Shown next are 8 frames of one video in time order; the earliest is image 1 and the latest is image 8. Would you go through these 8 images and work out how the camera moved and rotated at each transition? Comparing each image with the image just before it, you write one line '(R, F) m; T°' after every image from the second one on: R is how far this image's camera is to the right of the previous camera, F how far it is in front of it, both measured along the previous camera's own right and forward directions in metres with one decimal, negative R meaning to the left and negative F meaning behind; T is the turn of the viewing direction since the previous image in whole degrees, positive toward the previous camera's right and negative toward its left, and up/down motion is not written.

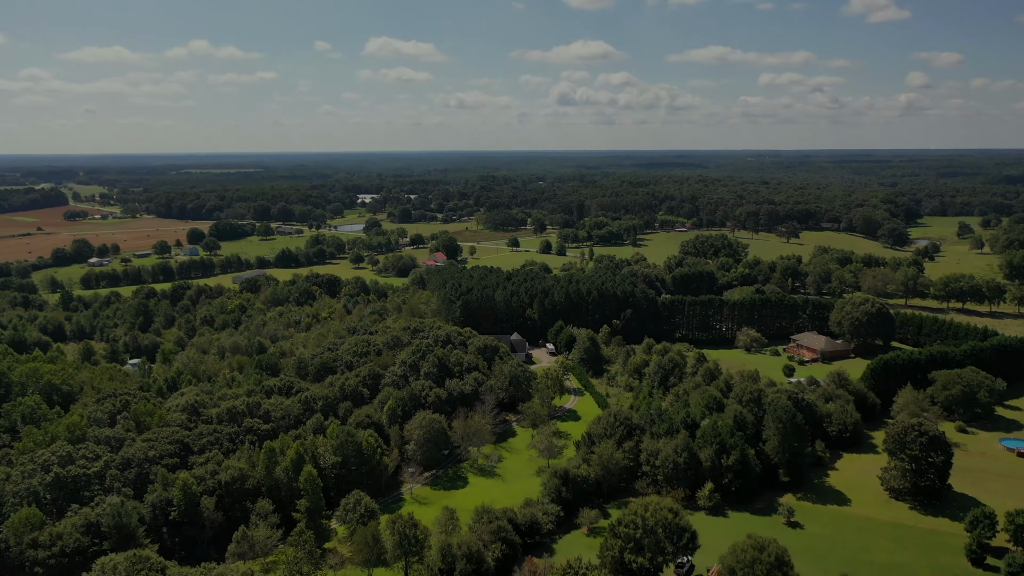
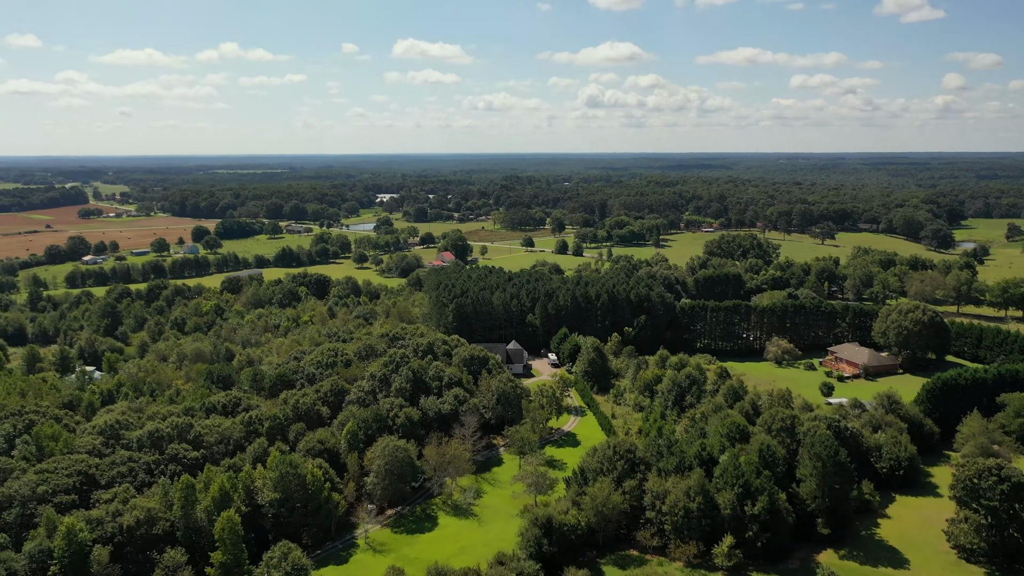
(+3.3, +10.6) m; -2°
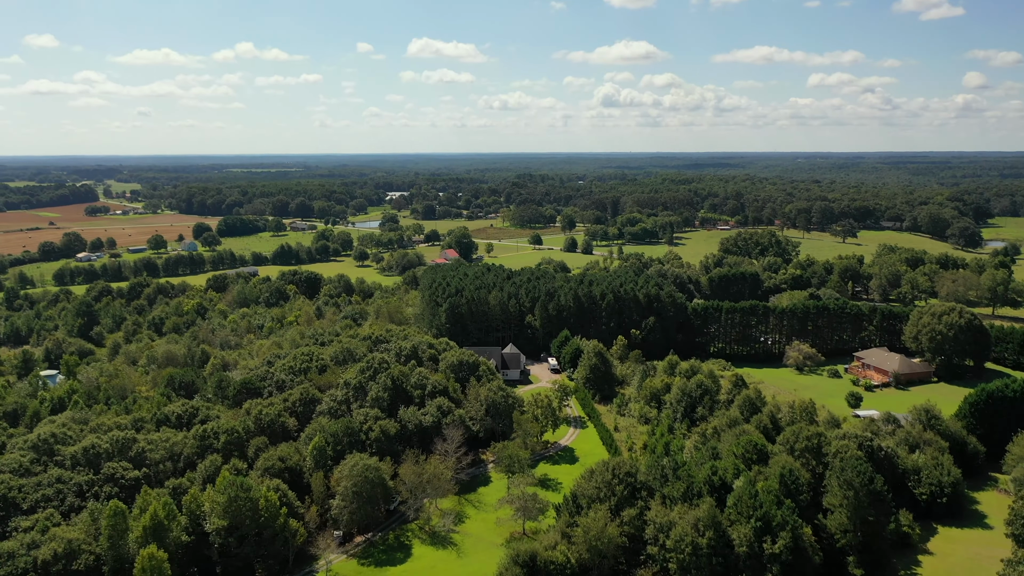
(+1.9, +6.4) m; -1°
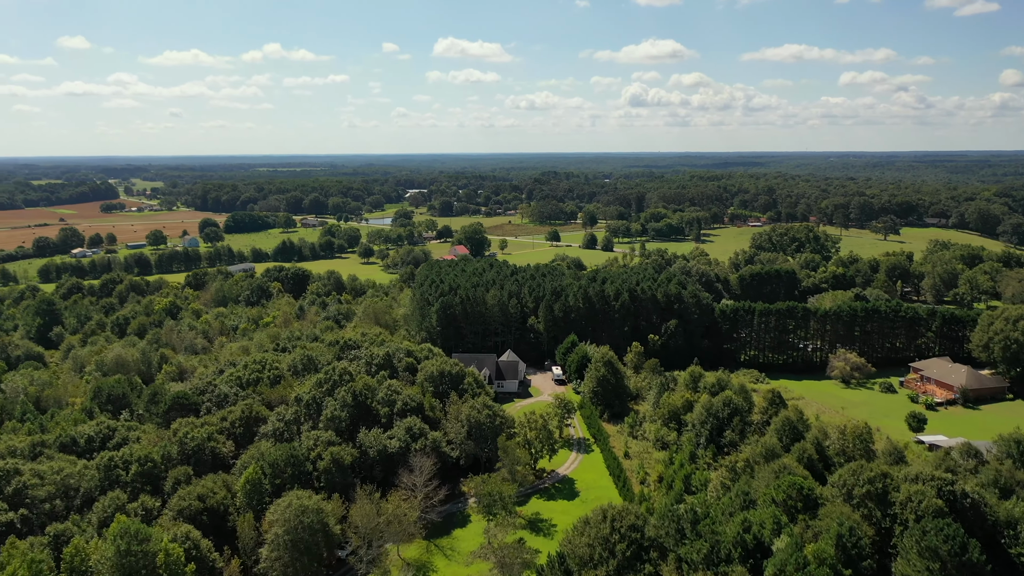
(+2.6, +10.0) m; -2°
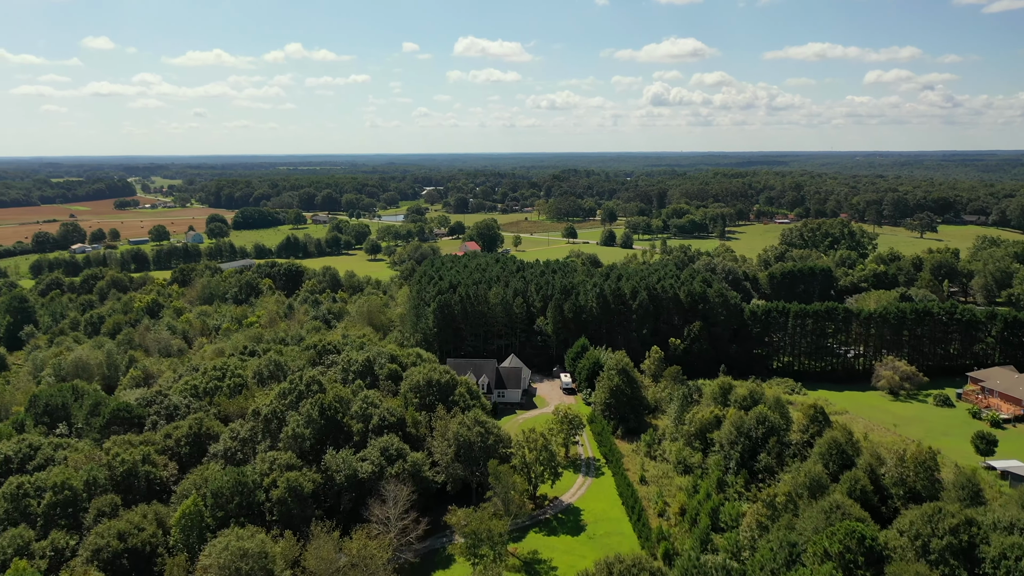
(+1.4, +7.2) m; -2°
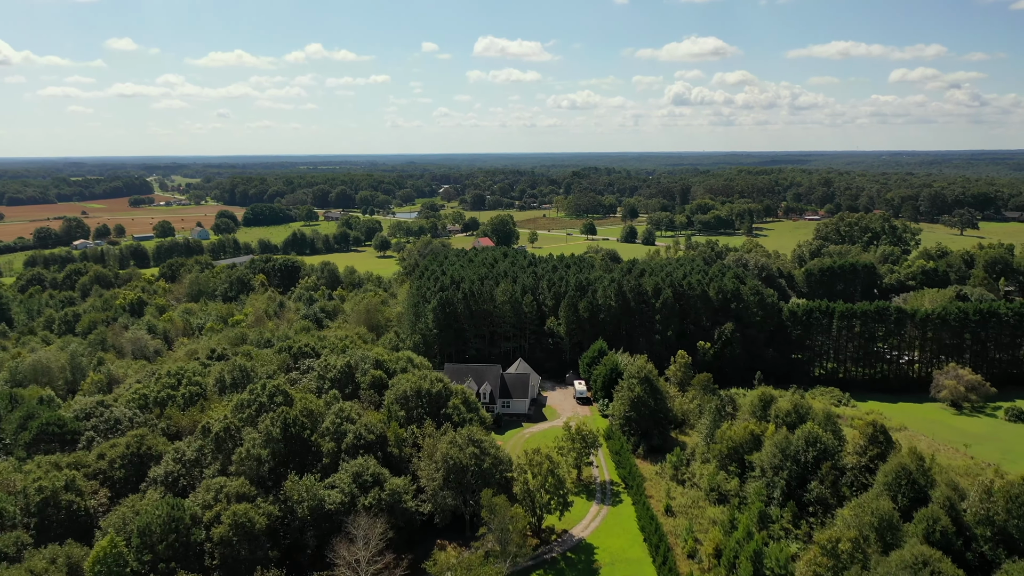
(+0.9, +6.7) m; -2°
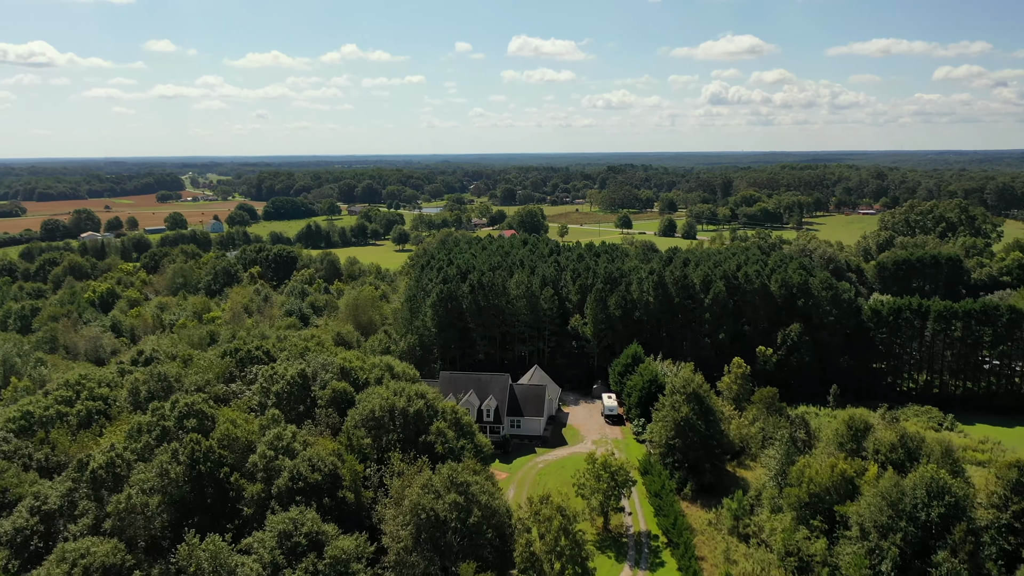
(+1.2, +10.0) m; -3°
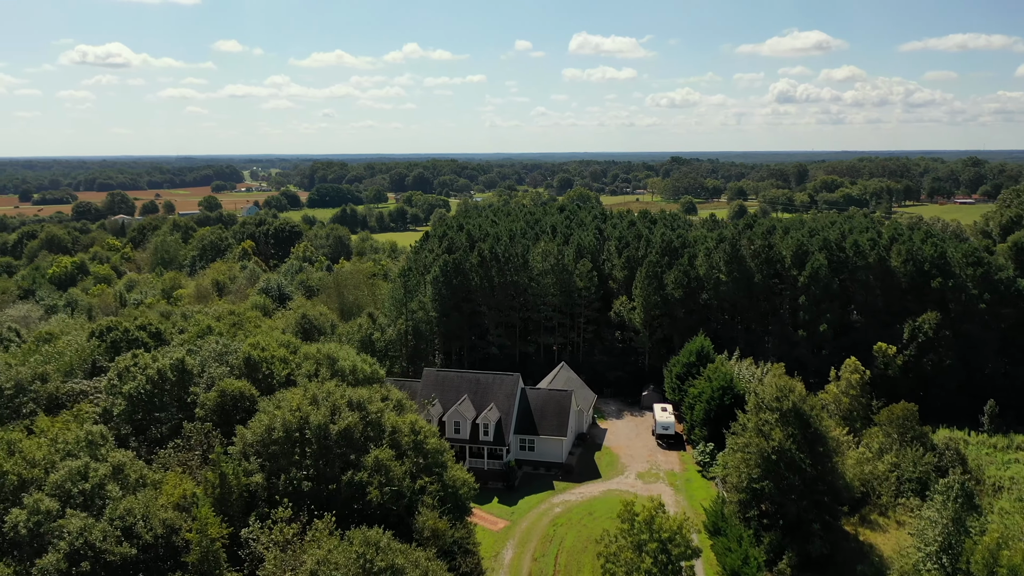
(+1.8, +11.7) m; -5°
